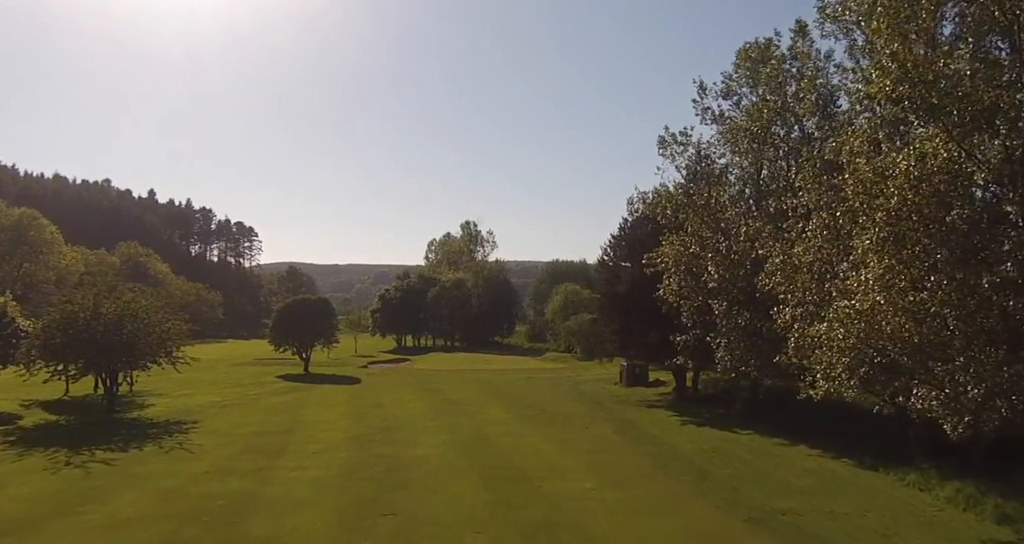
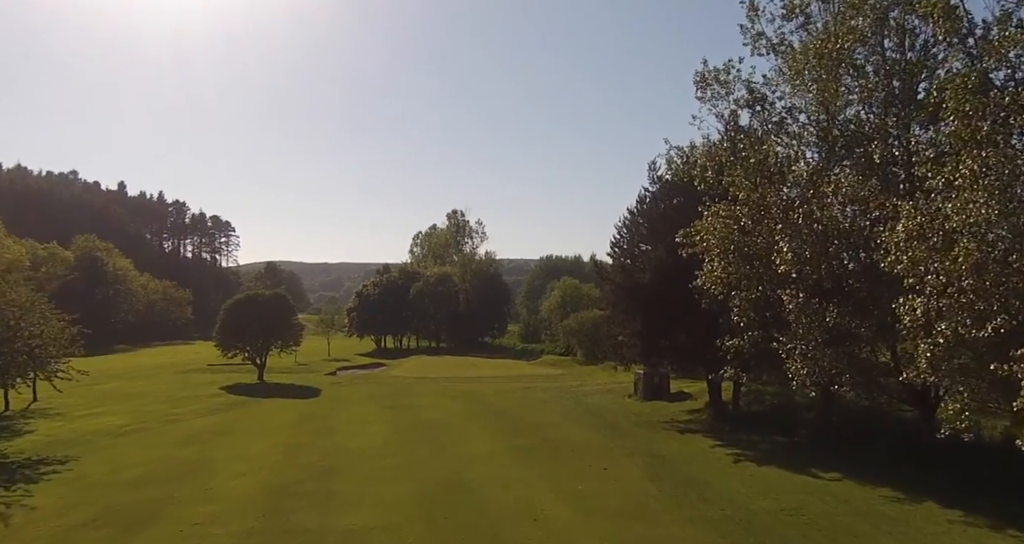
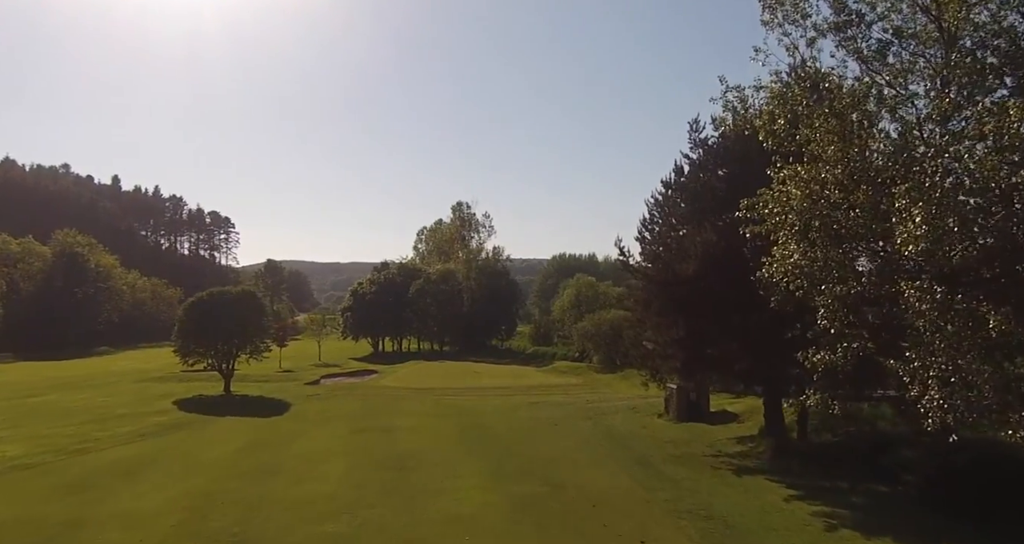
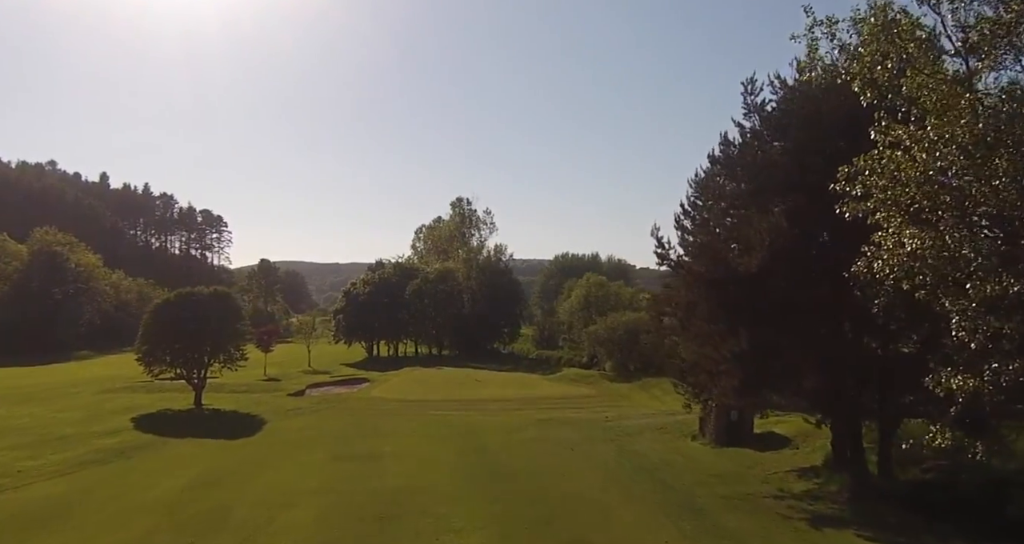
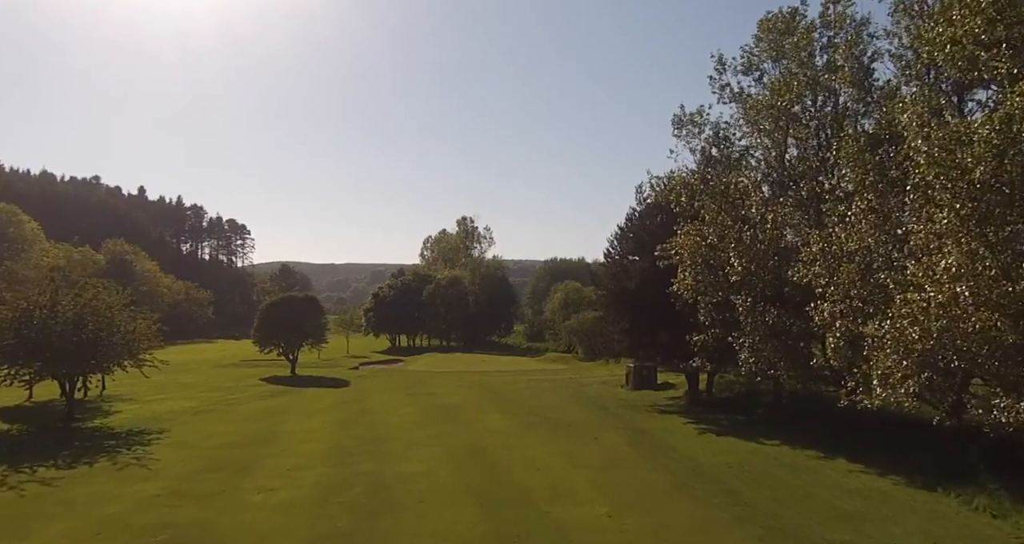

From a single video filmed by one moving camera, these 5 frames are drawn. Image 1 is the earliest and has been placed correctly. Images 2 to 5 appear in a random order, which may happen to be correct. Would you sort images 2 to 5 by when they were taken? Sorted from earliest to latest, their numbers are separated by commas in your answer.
5, 2, 3, 4
